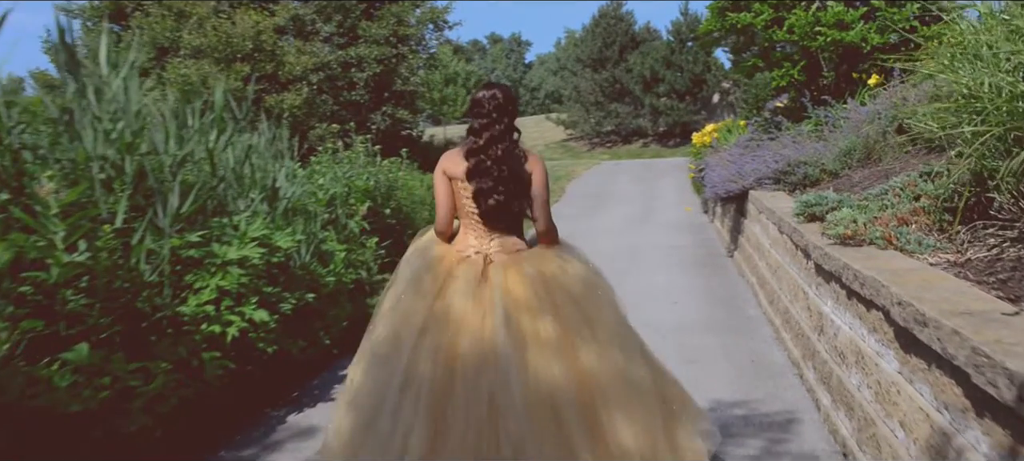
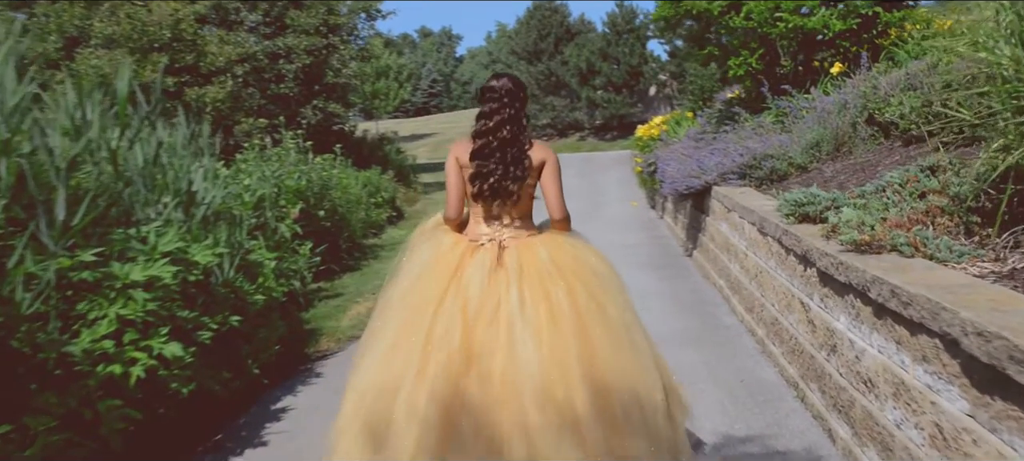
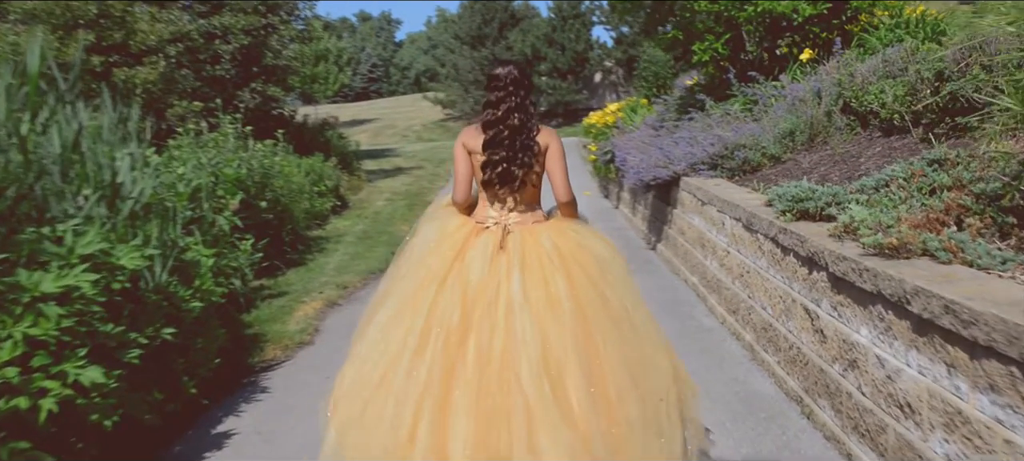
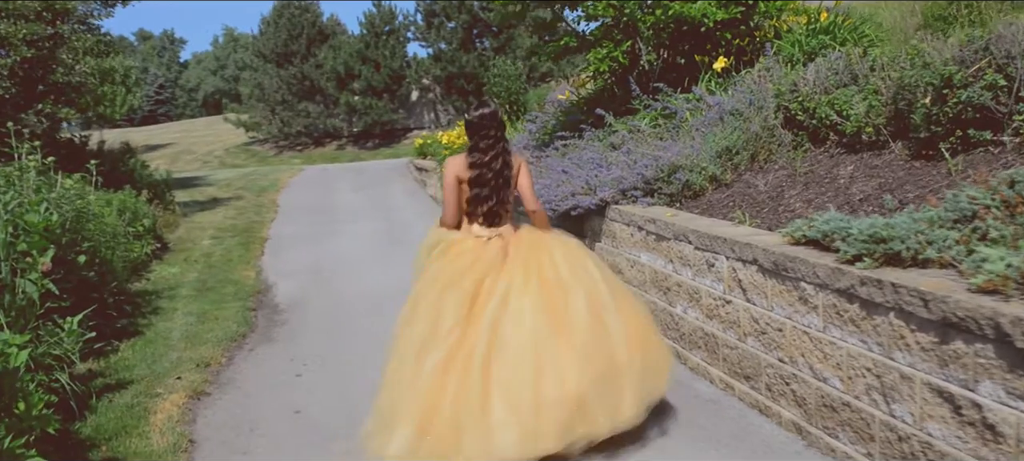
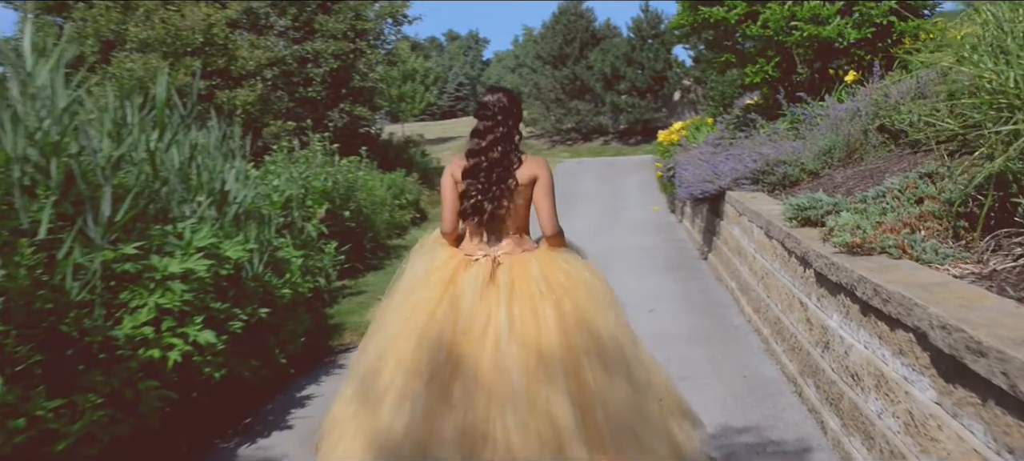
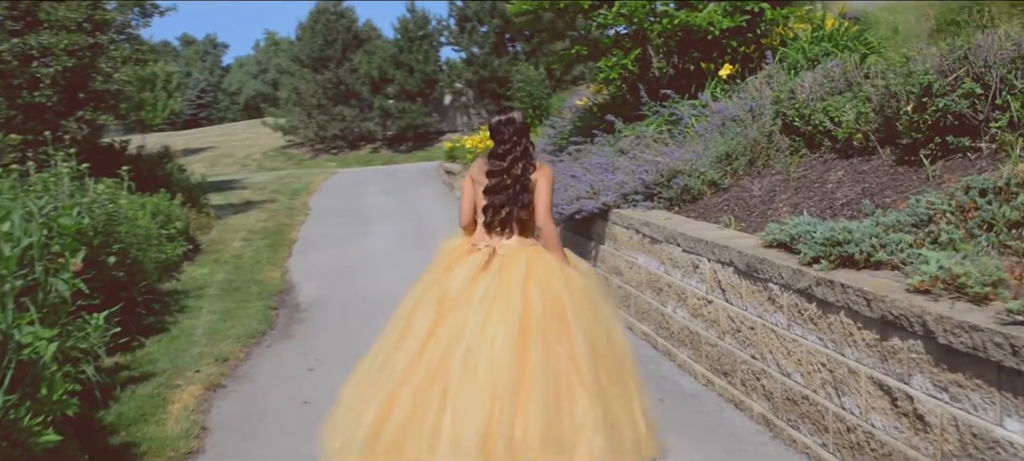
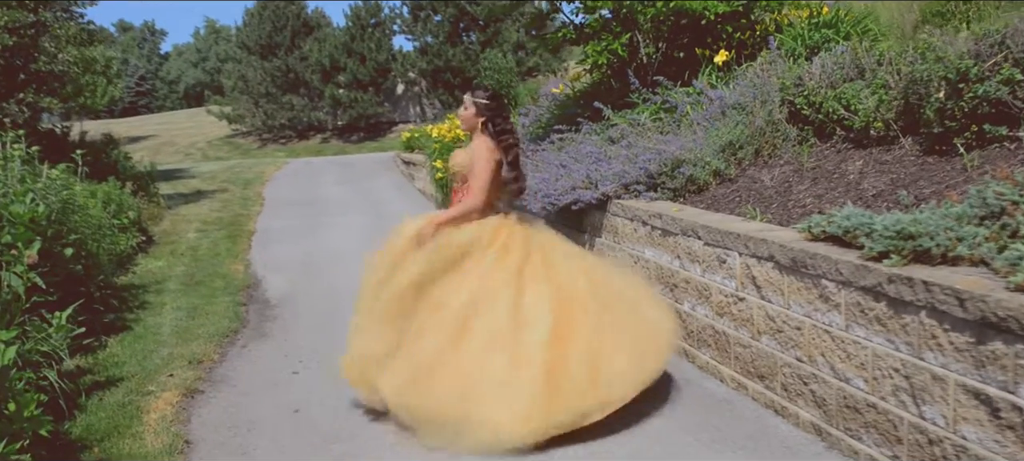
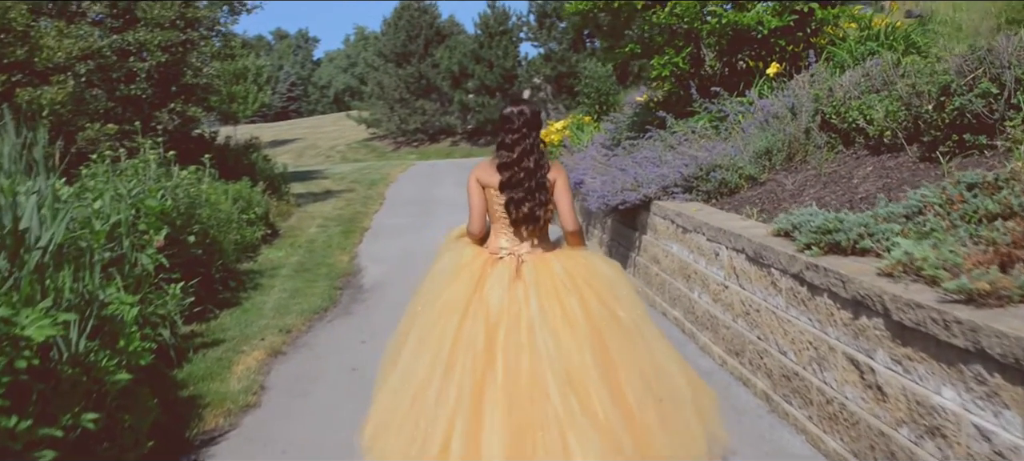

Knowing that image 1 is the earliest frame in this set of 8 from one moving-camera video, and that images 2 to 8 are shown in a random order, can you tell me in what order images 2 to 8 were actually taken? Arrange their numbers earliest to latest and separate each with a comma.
5, 2, 3, 8, 6, 4, 7
